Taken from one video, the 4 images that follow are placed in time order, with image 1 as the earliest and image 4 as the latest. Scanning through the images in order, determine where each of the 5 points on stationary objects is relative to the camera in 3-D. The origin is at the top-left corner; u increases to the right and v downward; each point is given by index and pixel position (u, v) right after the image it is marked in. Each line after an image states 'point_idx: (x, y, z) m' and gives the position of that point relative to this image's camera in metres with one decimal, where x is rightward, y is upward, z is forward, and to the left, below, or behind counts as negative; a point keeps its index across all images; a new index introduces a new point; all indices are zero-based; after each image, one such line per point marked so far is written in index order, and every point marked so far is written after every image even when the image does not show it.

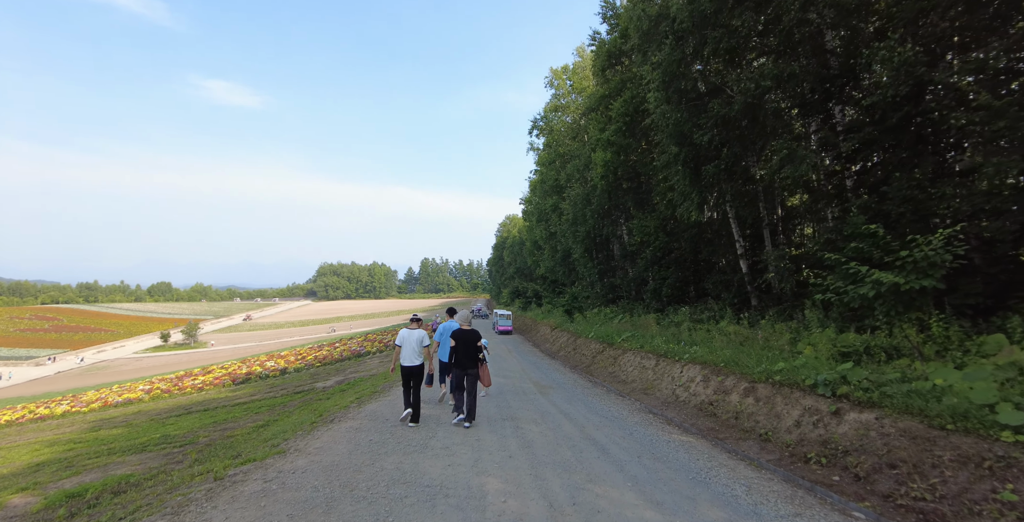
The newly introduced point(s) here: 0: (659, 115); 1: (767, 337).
0: (+4.1, +4.1, +13.1) m
1: (+5.8, -1.8, +10.8) m
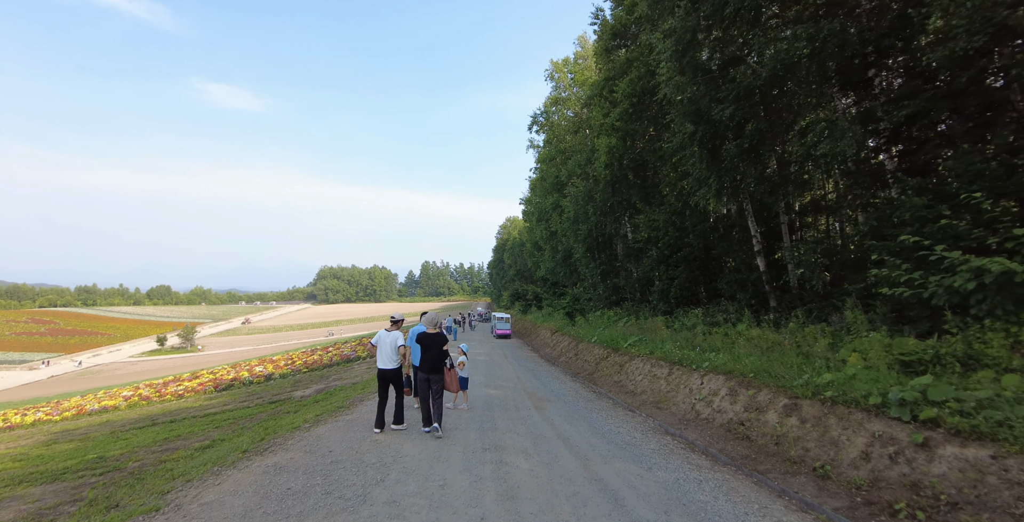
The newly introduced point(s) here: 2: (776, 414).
0: (+3.9, +4.2, +11.6) m
1: (+5.7, -1.6, +9.3) m
2: (+3.8, -2.2, +6.7) m
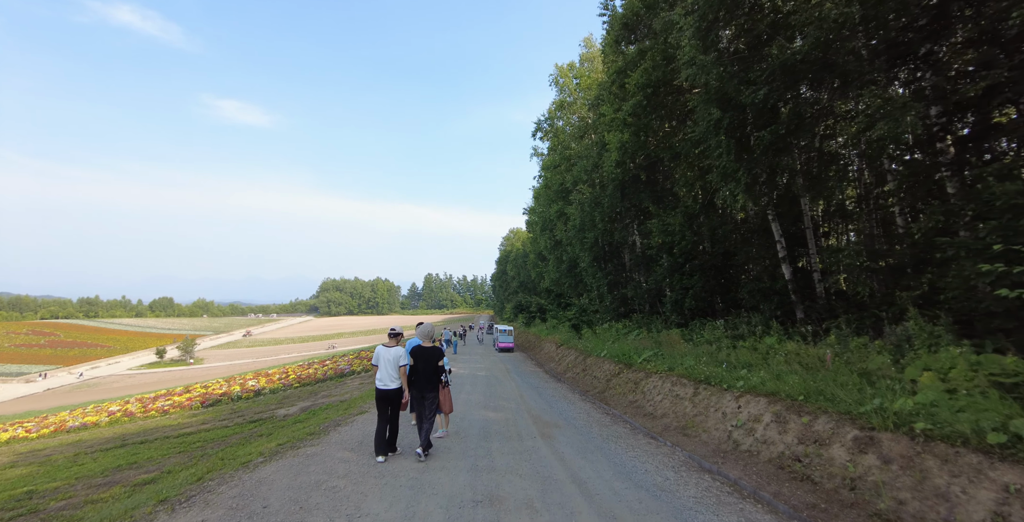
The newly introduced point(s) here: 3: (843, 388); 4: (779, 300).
0: (+4.0, +4.1, +10.4) m
1: (+5.7, -1.6, +7.9) m
2: (+3.8, -2.1, +5.3) m
3: (+4.6, -1.7, +6.5) m
4: (+7.8, -1.1, +13.8) m
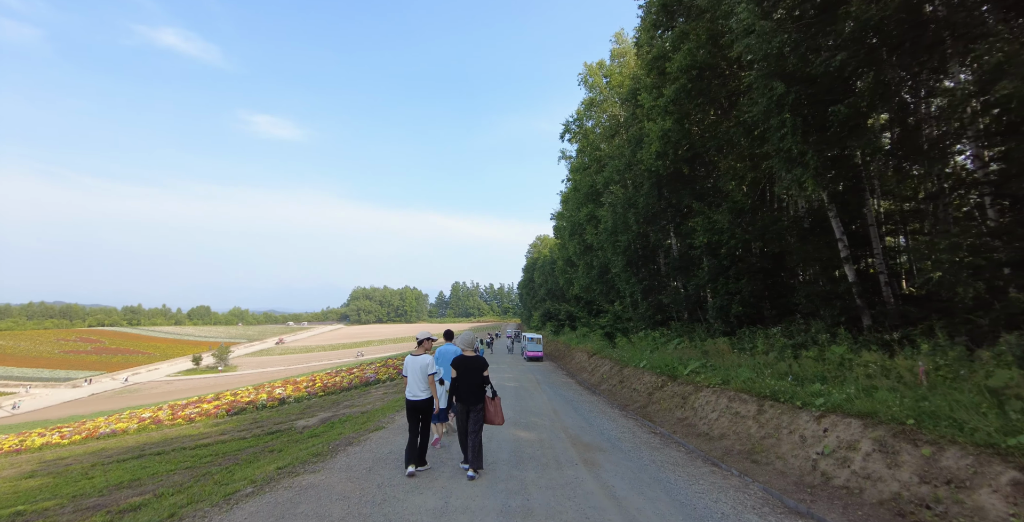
0: (+4.6, +4.2, +9.2) m
1: (+6.2, -1.5, +6.5) m
2: (+4.1, -2.0, +4.0) m
3: (+5.0, -1.6, +5.2) m
4: (+8.7, -1.1, +12.3) m
